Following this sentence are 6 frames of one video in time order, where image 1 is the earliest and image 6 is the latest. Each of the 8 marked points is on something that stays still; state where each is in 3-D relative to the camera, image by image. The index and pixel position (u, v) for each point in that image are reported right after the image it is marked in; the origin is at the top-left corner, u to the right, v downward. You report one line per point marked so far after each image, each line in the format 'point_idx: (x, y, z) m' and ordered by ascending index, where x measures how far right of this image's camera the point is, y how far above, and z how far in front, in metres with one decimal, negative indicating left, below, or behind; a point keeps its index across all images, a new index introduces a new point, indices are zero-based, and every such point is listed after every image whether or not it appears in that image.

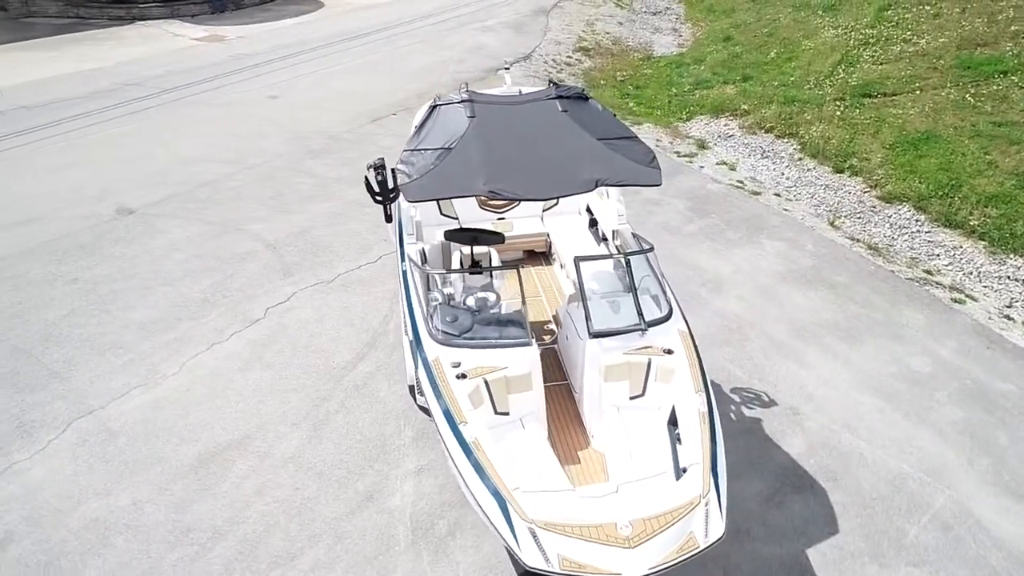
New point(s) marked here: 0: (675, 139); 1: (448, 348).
0: (+3.3, +3.0, +14.6) m
1: (-0.5, -0.5, +5.6) m
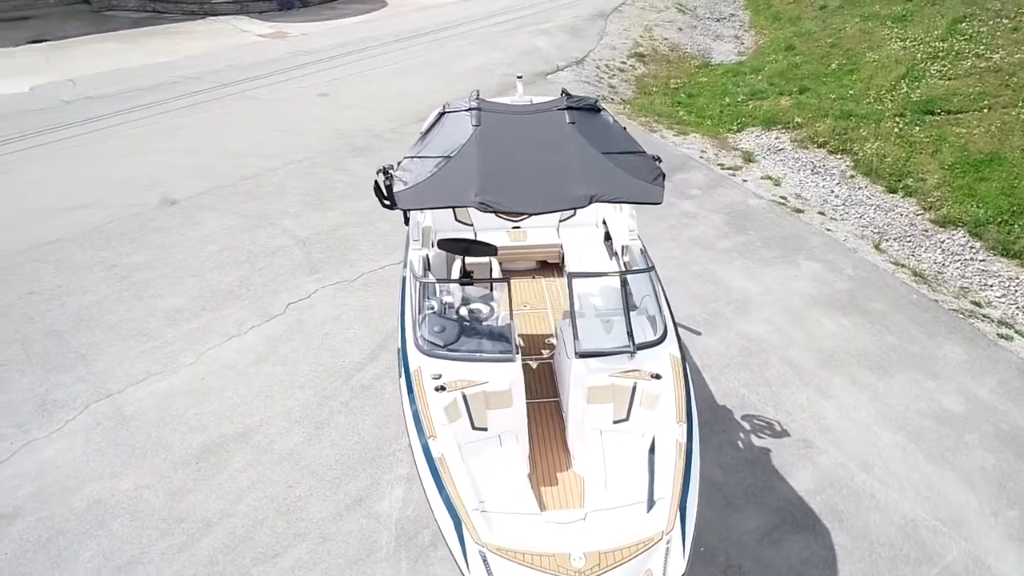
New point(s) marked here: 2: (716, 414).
0: (+4.1, +2.7, +14.2) m
1: (-0.6, -0.6, +5.5) m
2: (+2.2, -1.3, +7.7) m
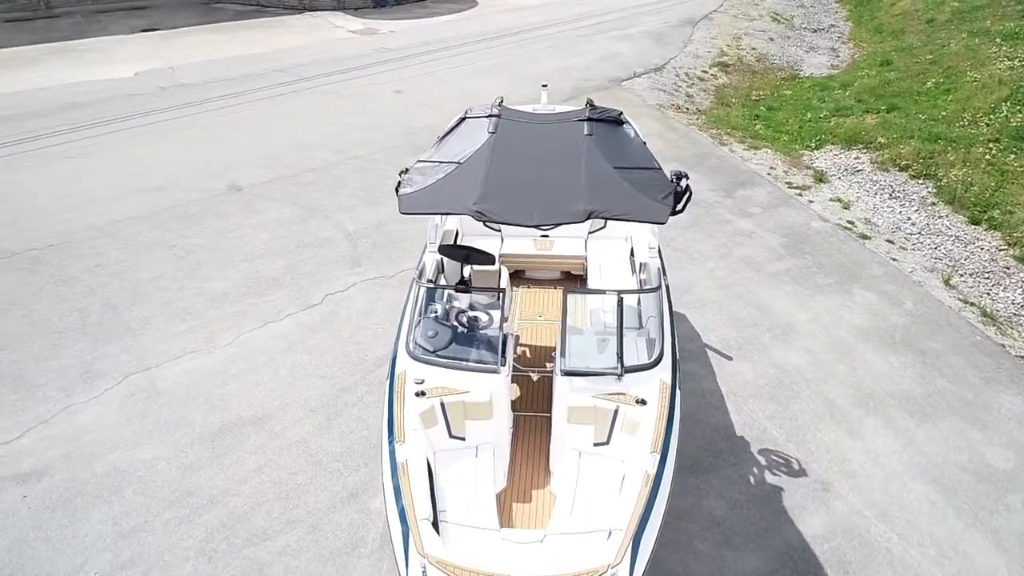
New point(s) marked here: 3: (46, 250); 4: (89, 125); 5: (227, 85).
0: (+5.3, +2.3, +13.6) m
1: (-0.7, -0.6, +5.6) m
2: (+2.2, -1.6, +7.3) m
3: (-6.7, +0.5, +10.4) m
4: (-8.7, +3.3, +14.7) m
5: (-6.8, +4.8, +17.1) m
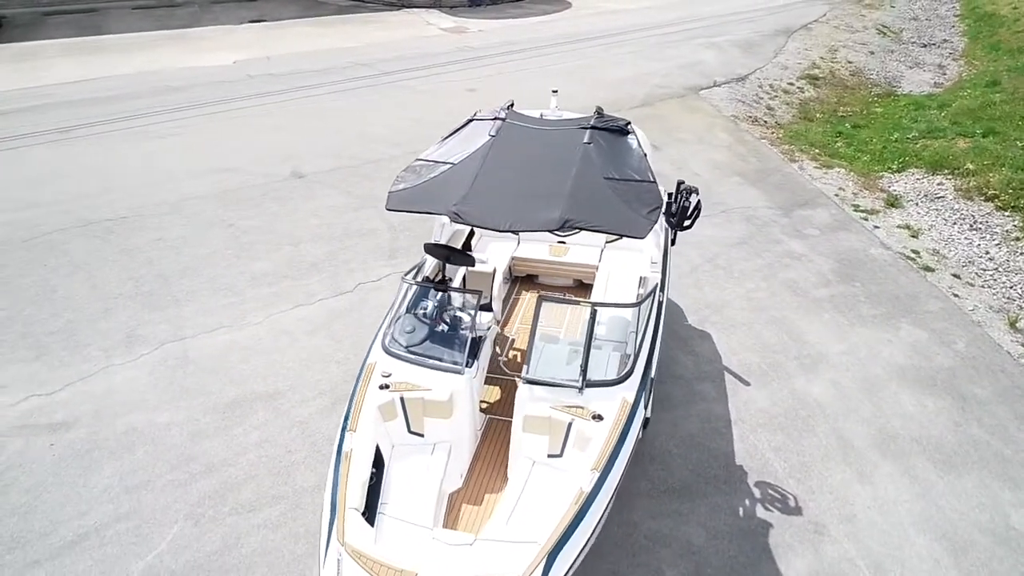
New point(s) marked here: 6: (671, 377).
0: (+6.3, +1.7, +12.8) m
1: (-1.0, -0.6, +5.7) m
2: (+2.1, -1.8, +7.0) m
3: (-6.2, +1.0, +11.3) m
4: (-7.3, +3.9, +15.8) m
5: (-5.0, +5.3, +17.9) m
6: (+1.8, -1.0, +8.3) m
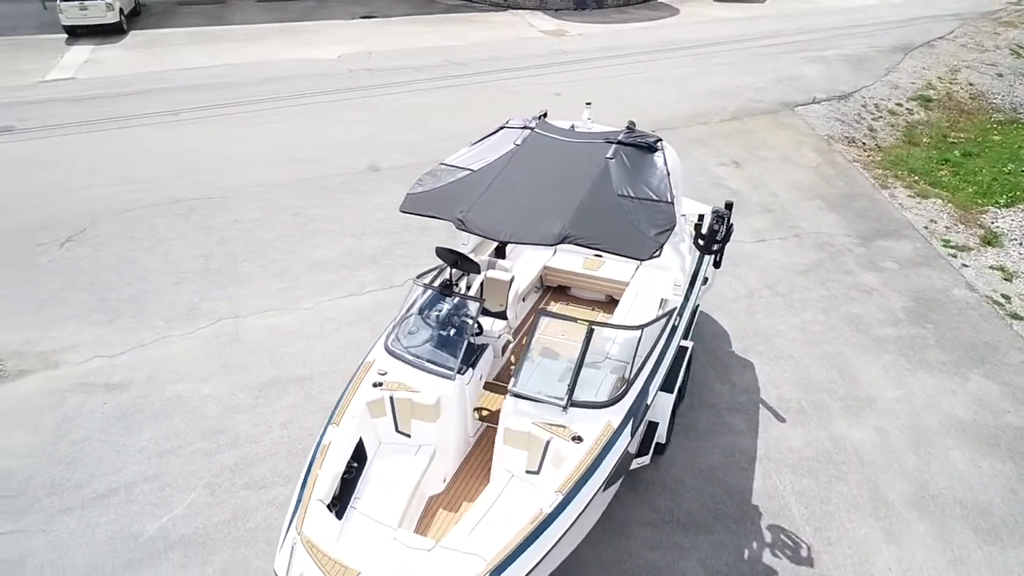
0: (+7.4, +1.0, +11.8) m
1: (-1.0, -0.5, +5.8) m
2: (+2.1, -2.1, +6.7) m
3: (-5.2, +1.4, +12.1) m
4: (-5.4, +4.4, +16.7) m
5: (-2.7, +5.5, +18.5) m
6: (+2.1, -1.3, +7.9) m
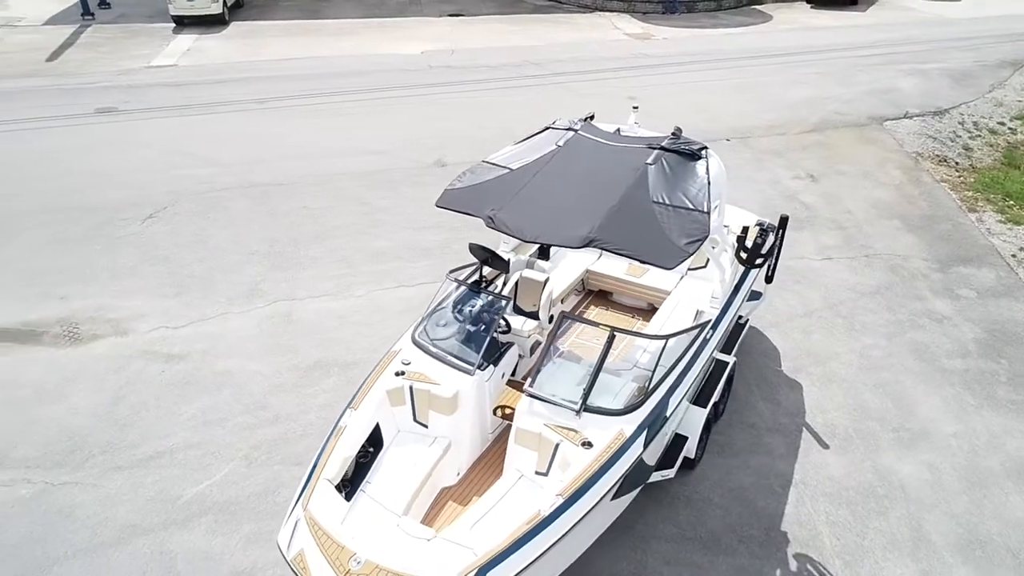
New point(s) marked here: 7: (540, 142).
0: (+8.3, +0.5, +11.0) m
1: (-0.8, -0.5, +5.9) m
2: (+2.3, -2.2, +6.5) m
3: (-4.1, +1.8, +12.6) m
4: (-3.6, +4.7, +17.2) m
5: (-0.7, +5.6, +18.7) m
6: (+2.4, -1.4, +7.7) m
7: (+0.3, +1.3, +6.5) m
